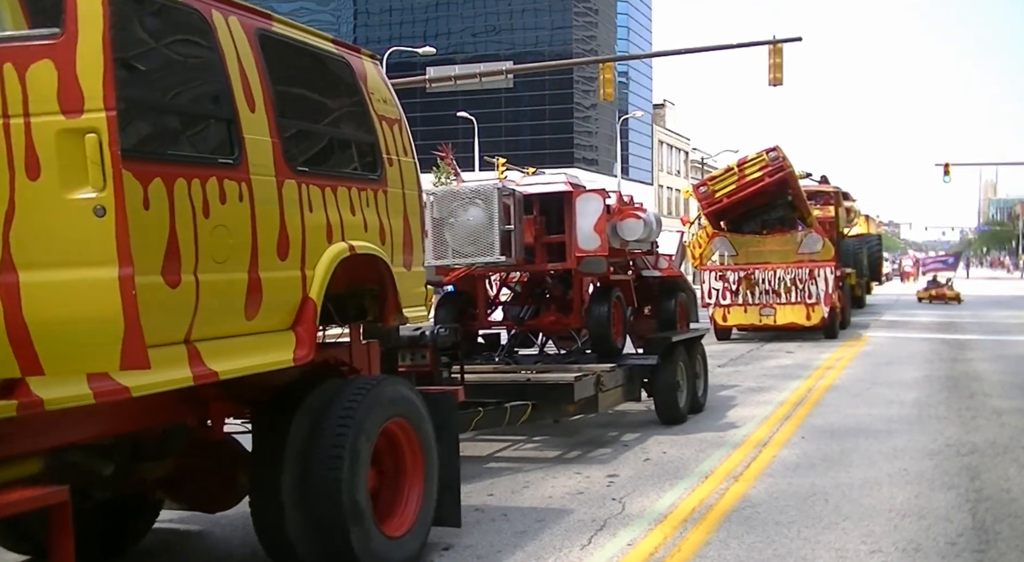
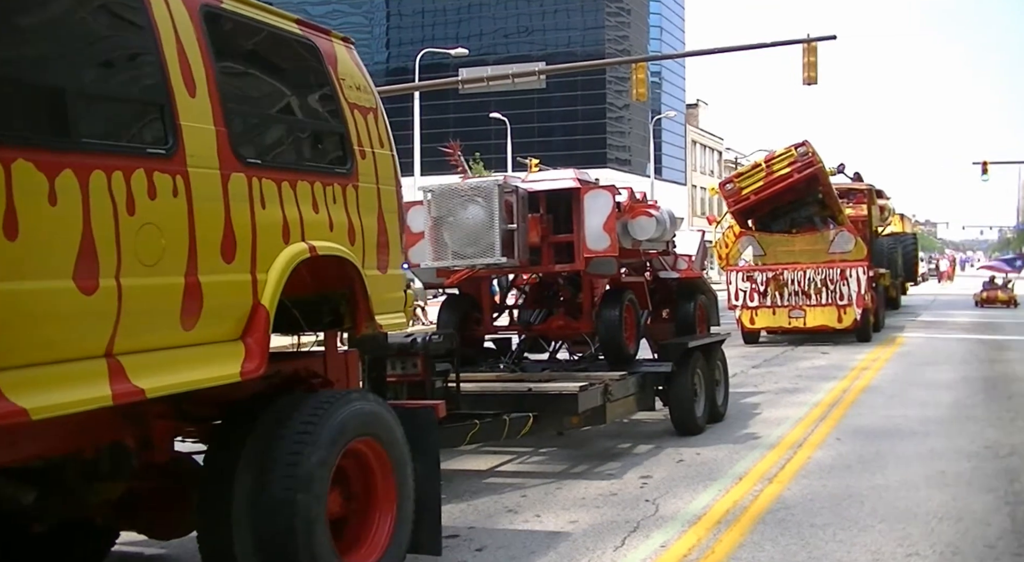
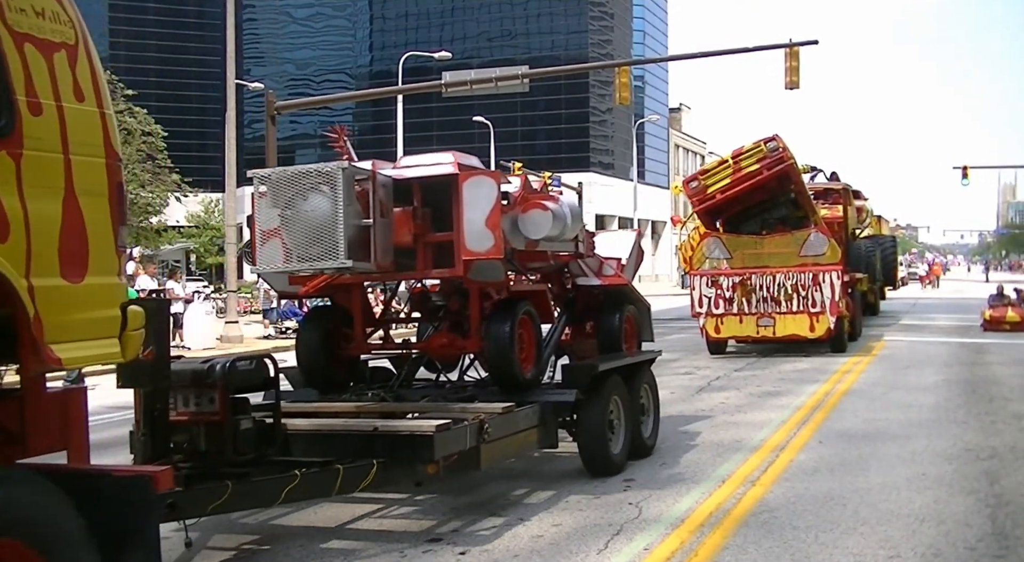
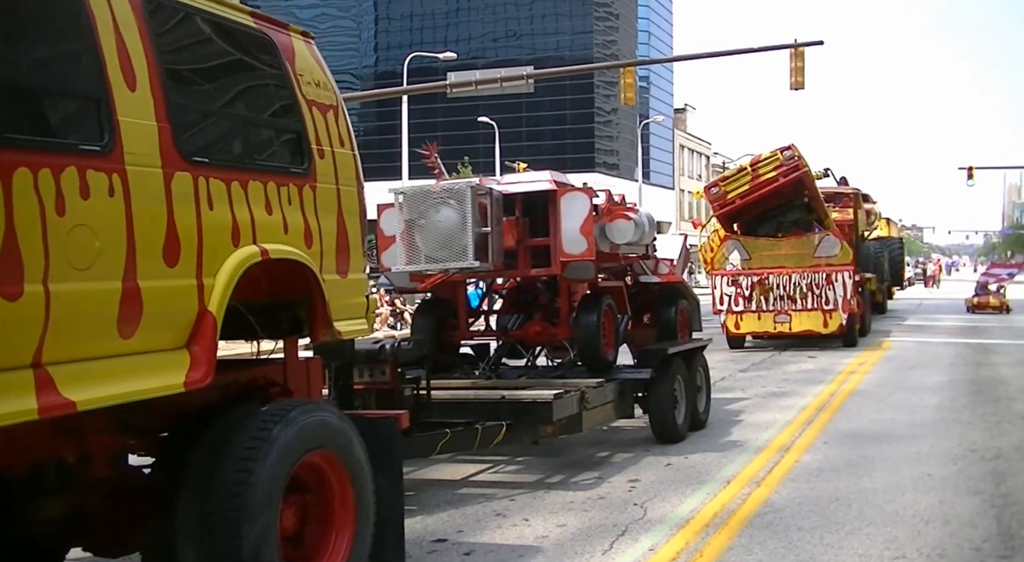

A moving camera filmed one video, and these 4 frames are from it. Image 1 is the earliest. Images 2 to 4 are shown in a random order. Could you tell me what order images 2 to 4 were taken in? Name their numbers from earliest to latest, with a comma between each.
2, 4, 3
